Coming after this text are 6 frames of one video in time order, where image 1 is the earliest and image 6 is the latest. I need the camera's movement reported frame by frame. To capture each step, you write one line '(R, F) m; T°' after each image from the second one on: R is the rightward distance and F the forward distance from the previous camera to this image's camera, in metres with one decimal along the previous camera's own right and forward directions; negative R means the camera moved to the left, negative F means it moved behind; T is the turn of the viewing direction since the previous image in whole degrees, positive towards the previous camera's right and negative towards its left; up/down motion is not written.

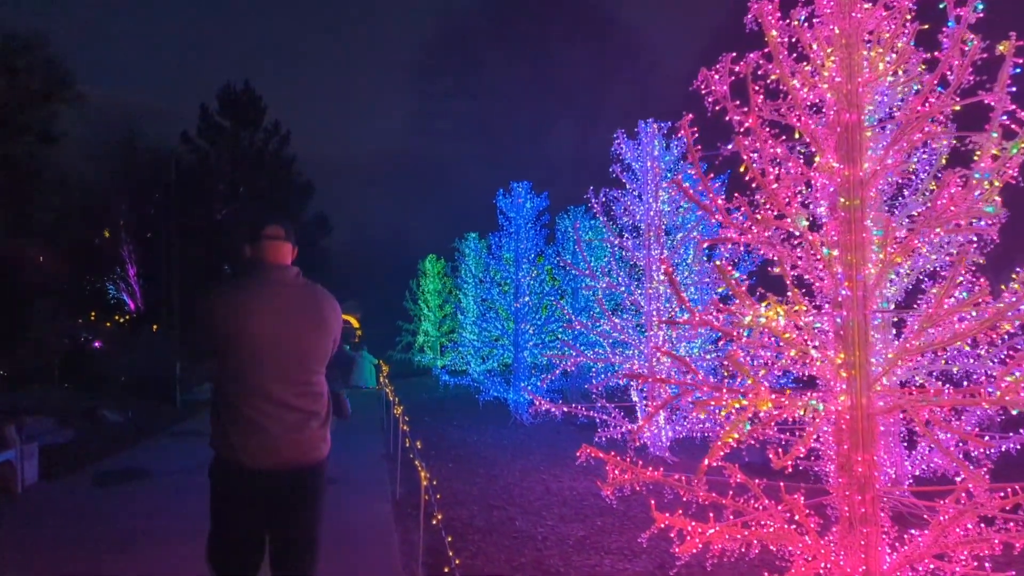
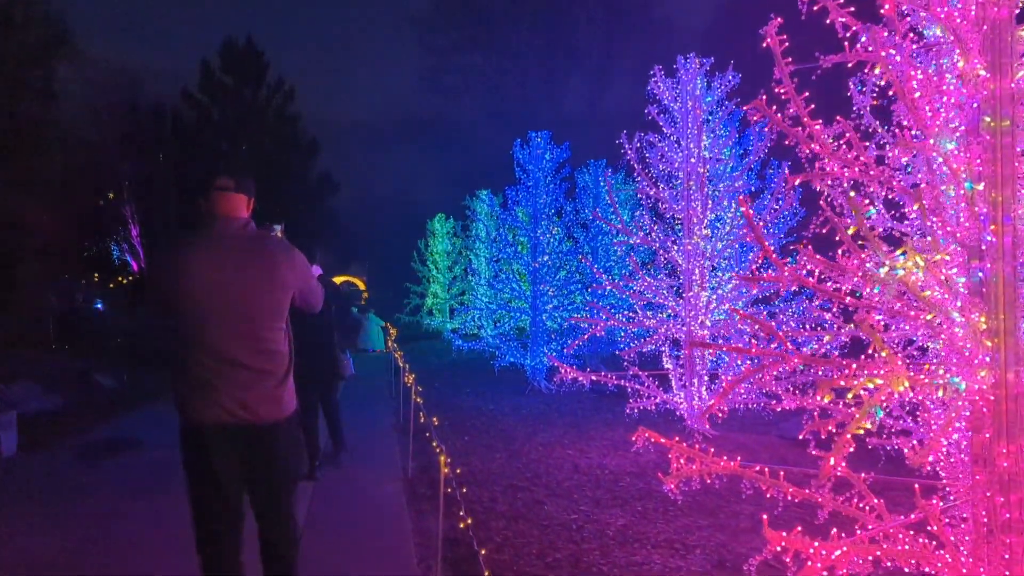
(-0.2, +0.9) m; 0°
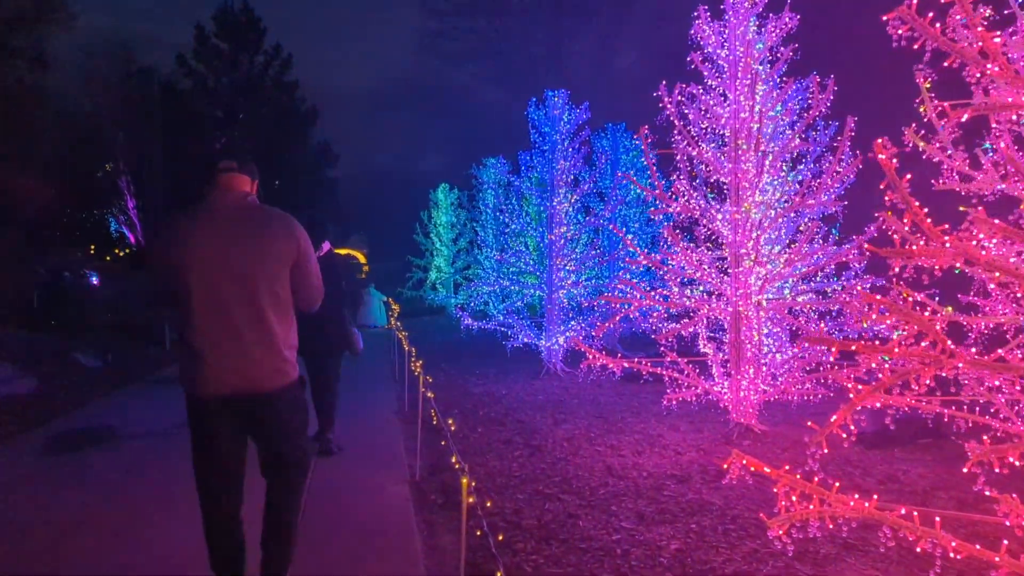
(-0.2, +1.1) m; 0°
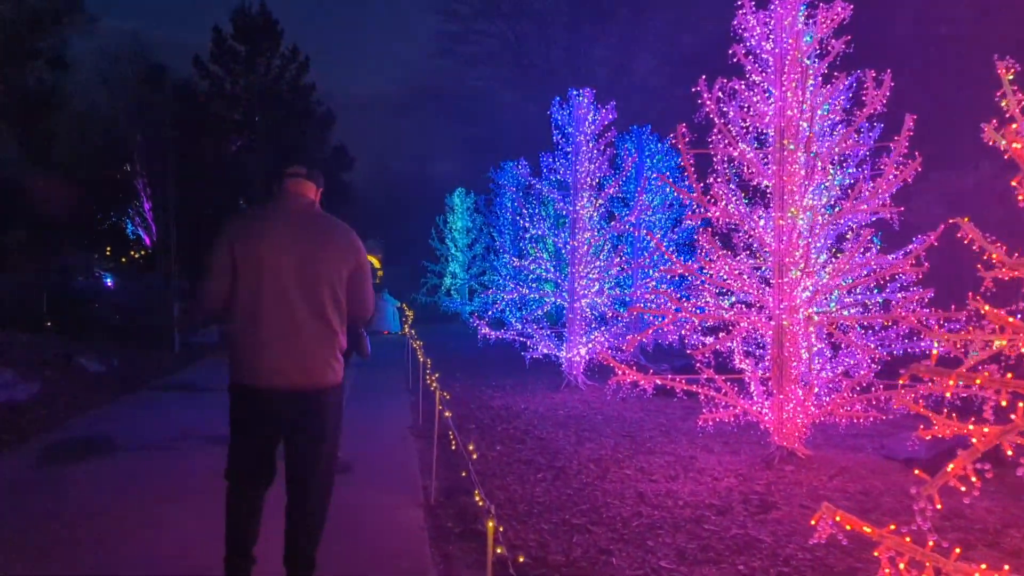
(-0.1, +0.6) m; -1°
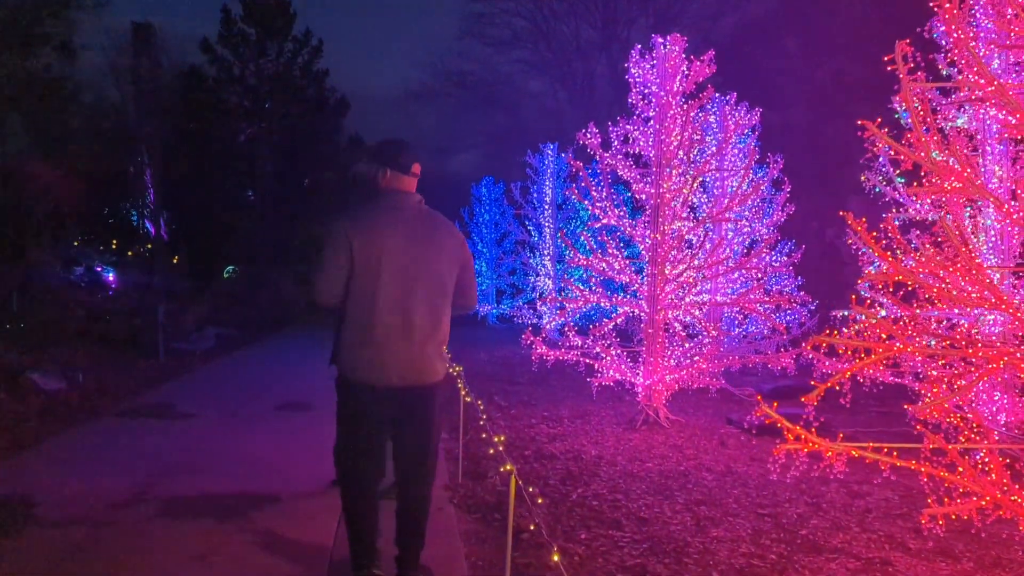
(-0.5, +2.6) m; -1°
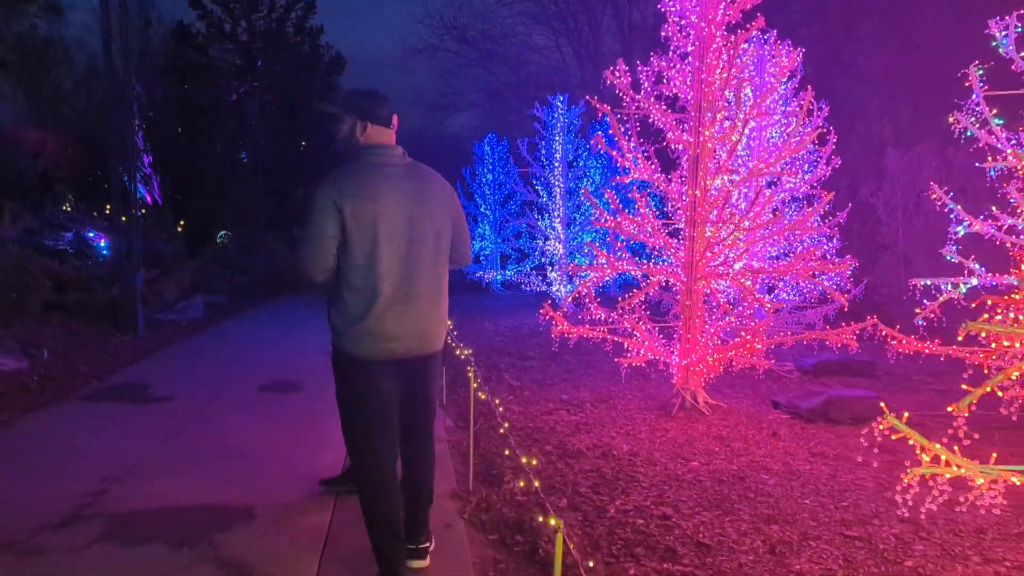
(-0.1, +1.2) m; 0°
